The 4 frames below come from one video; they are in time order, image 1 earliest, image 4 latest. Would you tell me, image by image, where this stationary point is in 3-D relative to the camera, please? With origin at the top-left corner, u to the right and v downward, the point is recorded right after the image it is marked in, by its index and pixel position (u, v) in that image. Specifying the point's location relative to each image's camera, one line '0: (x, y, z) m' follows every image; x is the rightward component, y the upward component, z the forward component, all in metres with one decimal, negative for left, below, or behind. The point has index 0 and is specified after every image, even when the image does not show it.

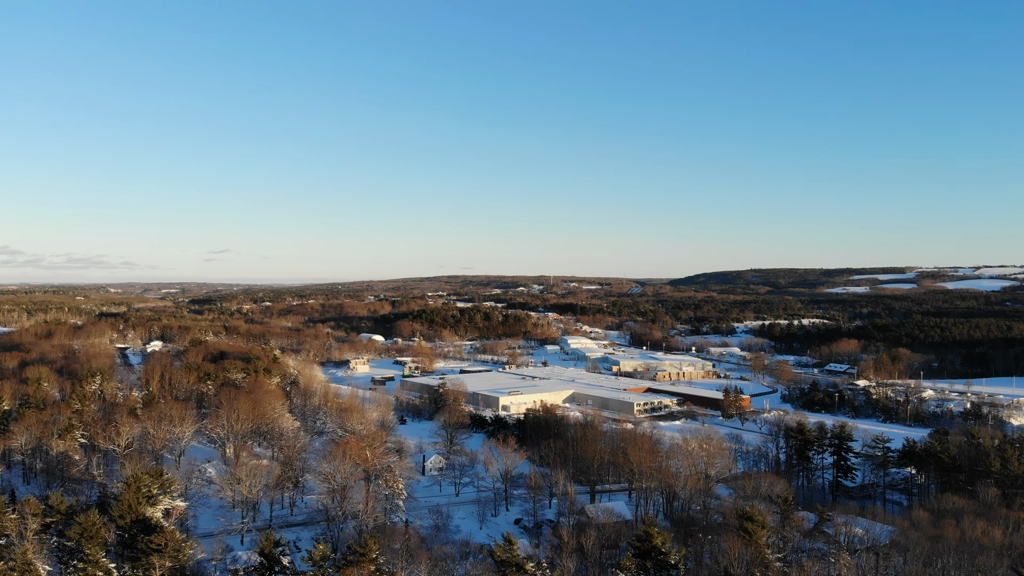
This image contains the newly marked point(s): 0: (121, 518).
0: (-11.5, -6.8, +19.3) m
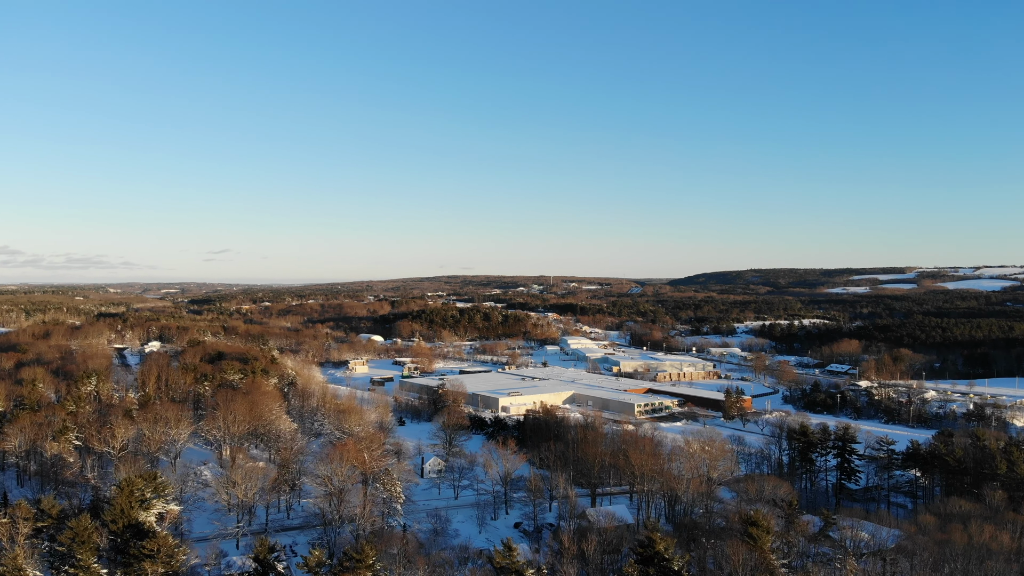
0: (-11.5, -6.8, +19.0) m
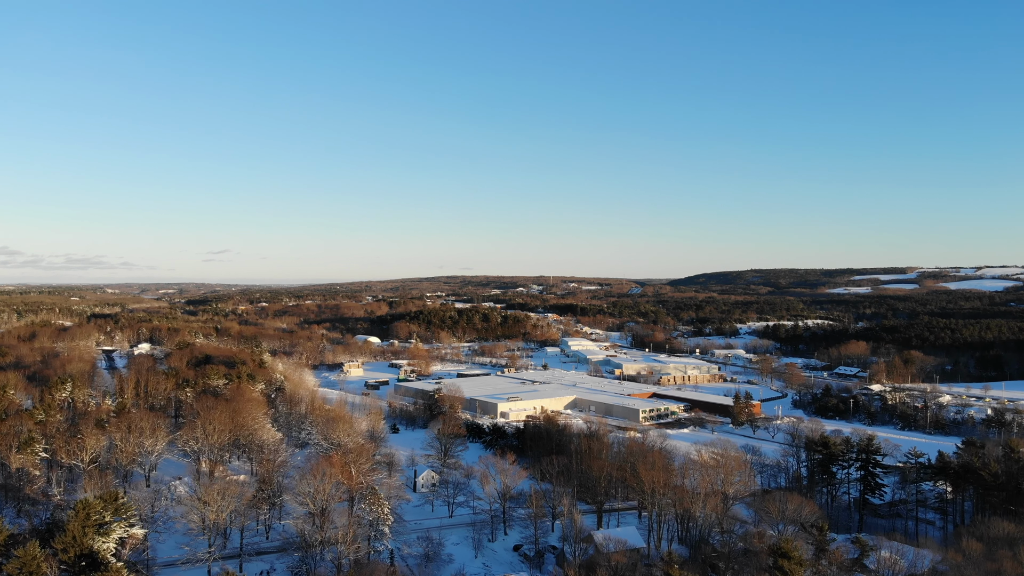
0: (-11.5, -6.8, +17.0) m
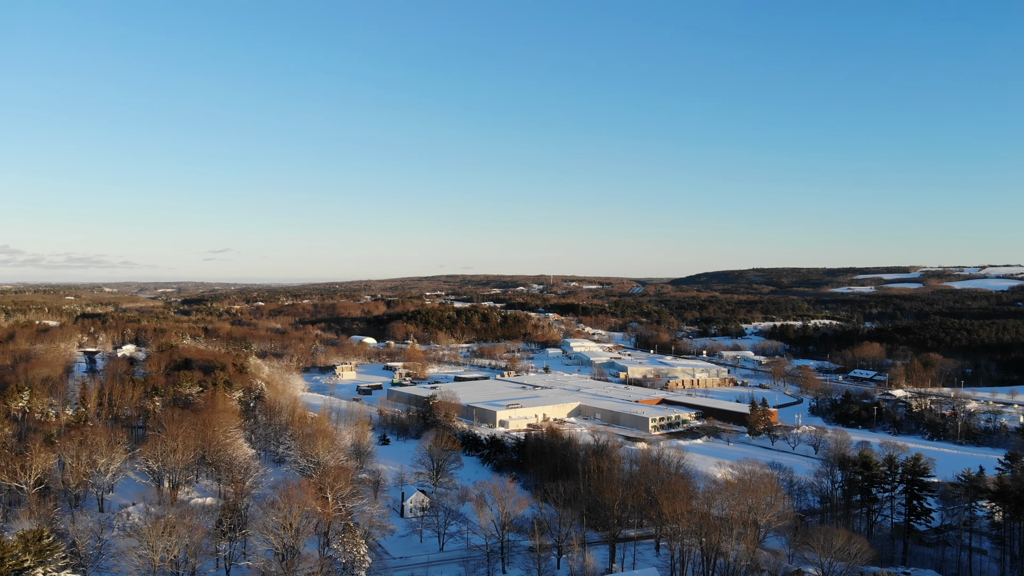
0: (-11.5, -6.8, +13.9) m
